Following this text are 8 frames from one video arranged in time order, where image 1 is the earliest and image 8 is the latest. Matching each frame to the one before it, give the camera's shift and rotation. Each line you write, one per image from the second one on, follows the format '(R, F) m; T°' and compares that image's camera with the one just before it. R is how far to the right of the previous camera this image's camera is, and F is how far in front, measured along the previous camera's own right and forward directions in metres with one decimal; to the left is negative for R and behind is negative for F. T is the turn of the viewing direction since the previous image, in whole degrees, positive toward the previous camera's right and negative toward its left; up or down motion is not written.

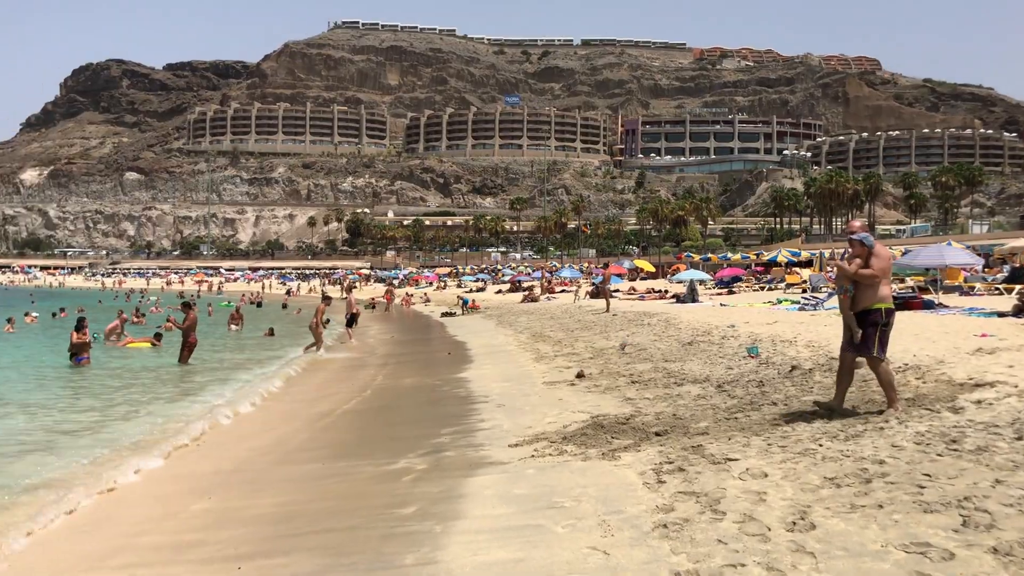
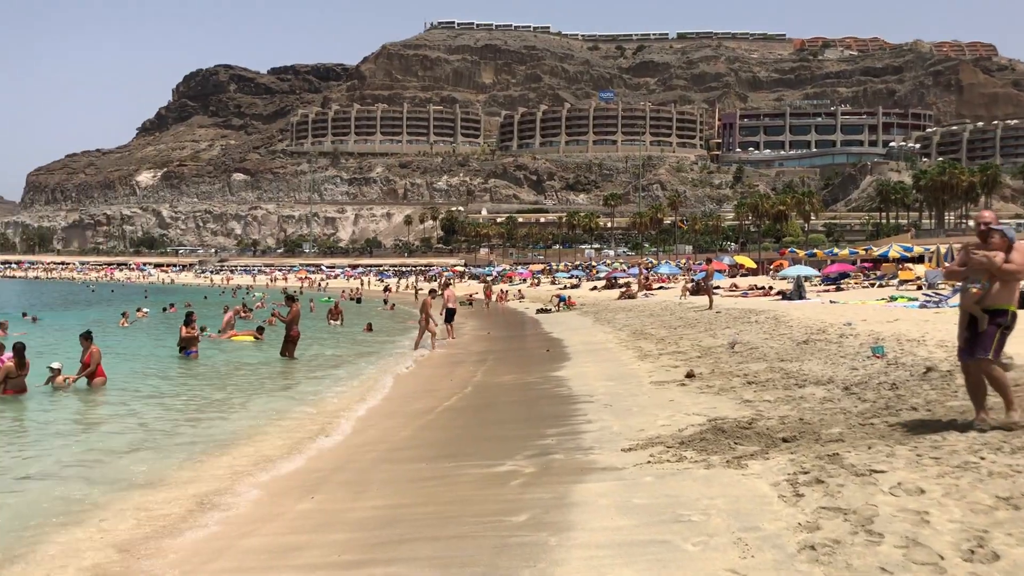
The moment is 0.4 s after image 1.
(-0.2, +0.5) m; -6°
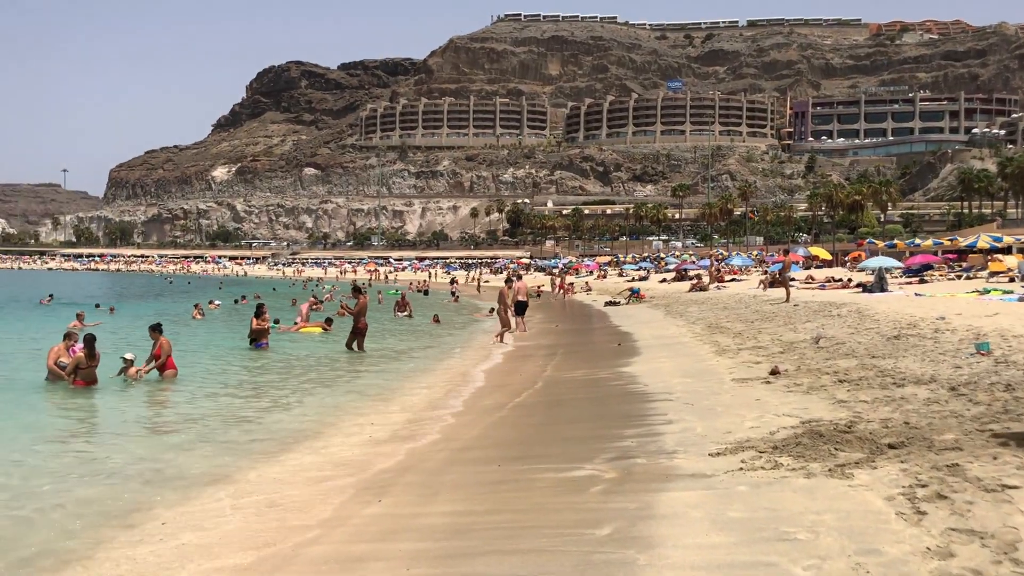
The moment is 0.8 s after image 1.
(-0.1, +0.5) m; -4°
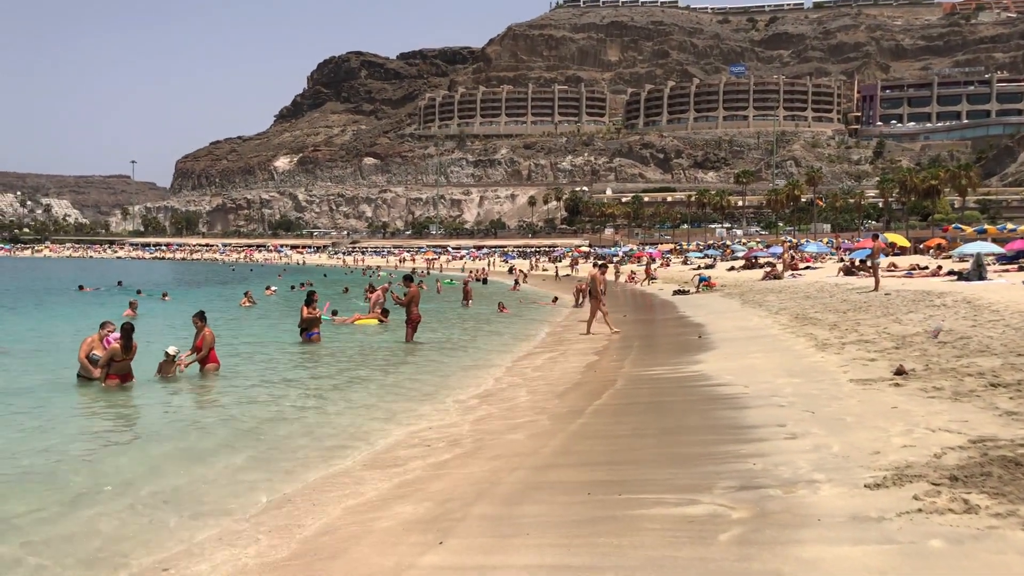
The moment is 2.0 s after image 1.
(-0.3, +1.6) m; -4°
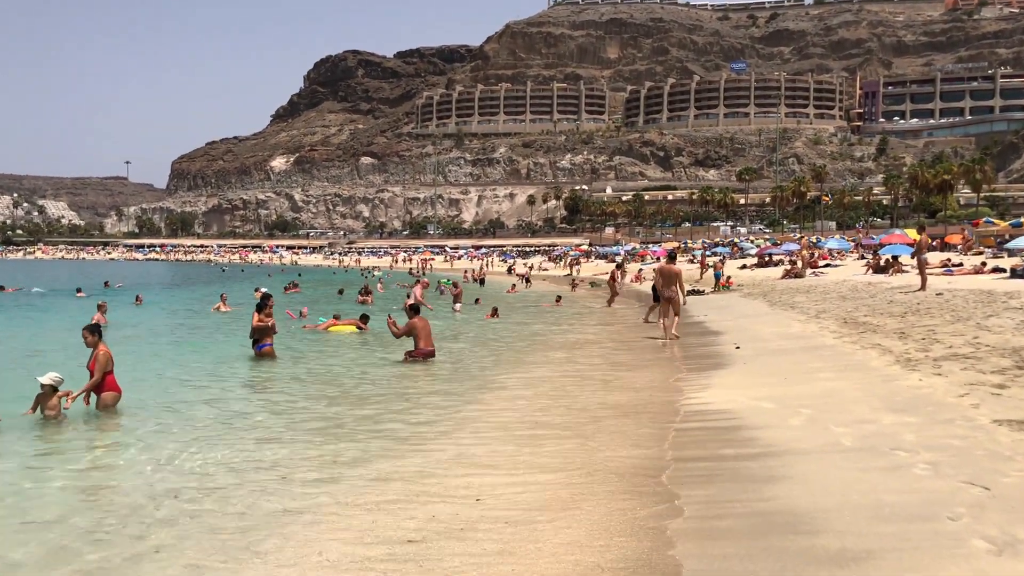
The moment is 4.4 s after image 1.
(0.0, +3.3) m; 0°
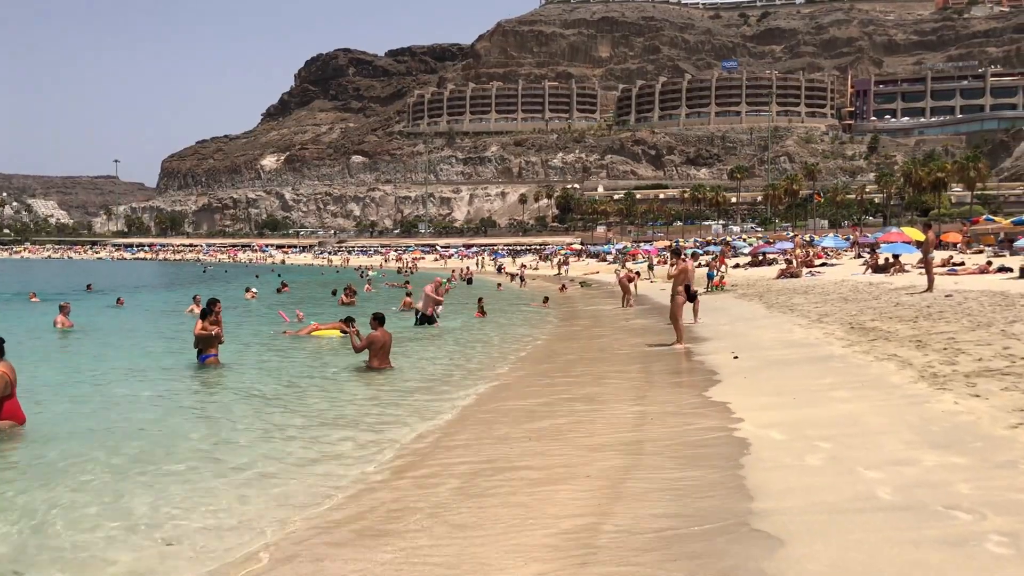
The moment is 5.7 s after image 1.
(+0.3, +1.6) m; +1°
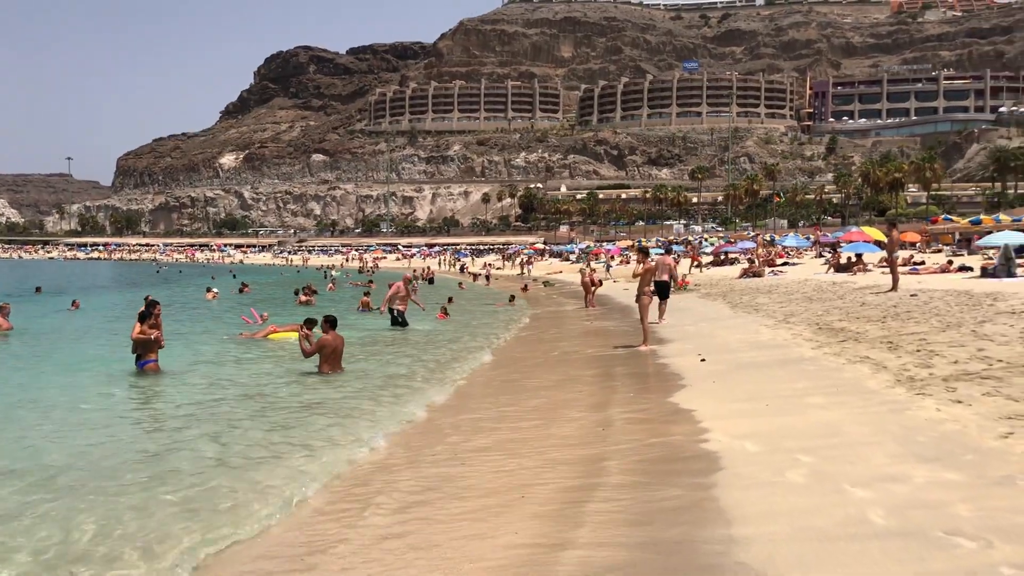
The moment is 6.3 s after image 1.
(+0.1, +0.6) m; +2°
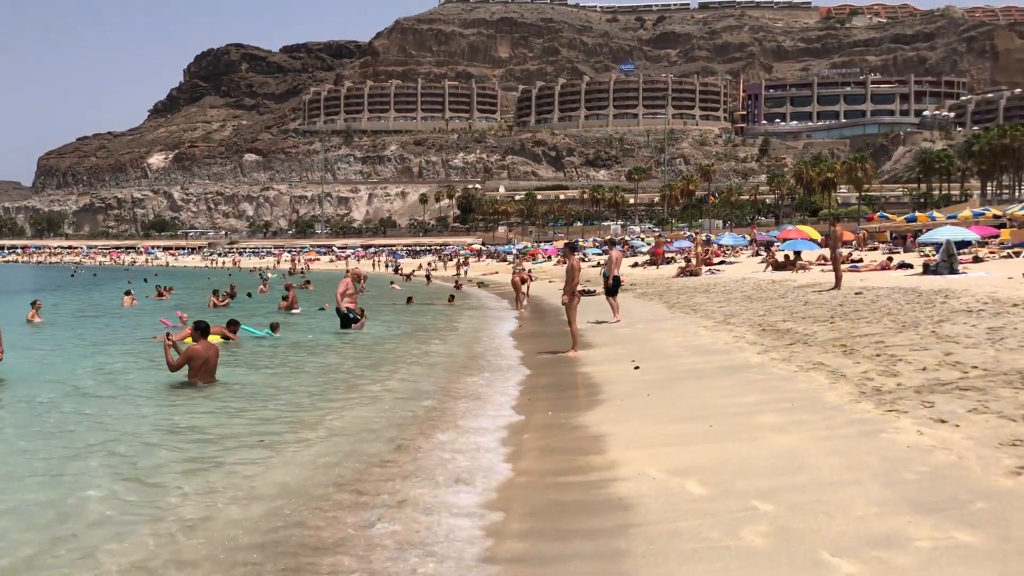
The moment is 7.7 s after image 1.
(+0.4, +1.7) m; +4°
